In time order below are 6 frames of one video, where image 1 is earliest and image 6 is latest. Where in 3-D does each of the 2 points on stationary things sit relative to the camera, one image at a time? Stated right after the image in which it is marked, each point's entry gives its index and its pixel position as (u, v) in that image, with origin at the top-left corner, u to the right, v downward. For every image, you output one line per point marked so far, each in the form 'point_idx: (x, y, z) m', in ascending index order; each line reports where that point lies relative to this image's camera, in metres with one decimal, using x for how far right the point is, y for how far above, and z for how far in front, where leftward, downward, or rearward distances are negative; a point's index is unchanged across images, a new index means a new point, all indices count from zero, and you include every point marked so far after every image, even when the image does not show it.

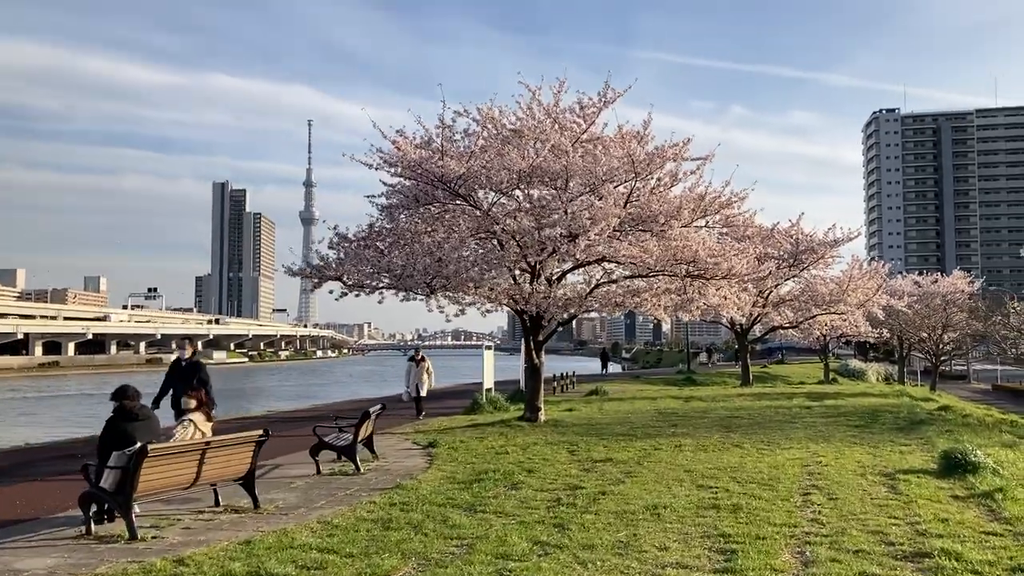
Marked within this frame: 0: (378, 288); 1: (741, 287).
0: (-2.1, 0.0, +14.0) m
1: (+4.0, 0.0, +15.4) m
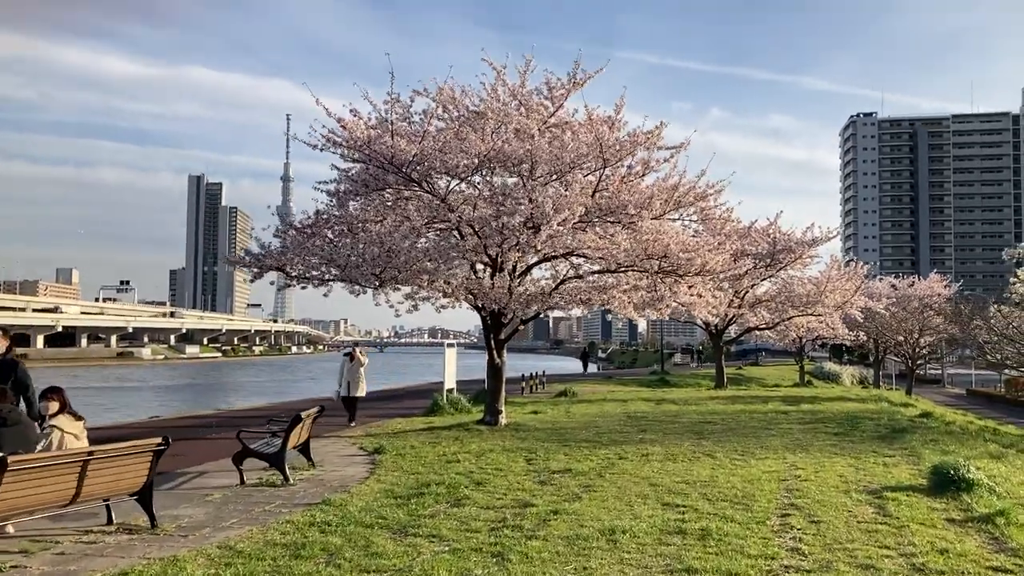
0: (-2.8, +0.1, +12.9) m
1: (+3.3, +0.1, +14.5) m
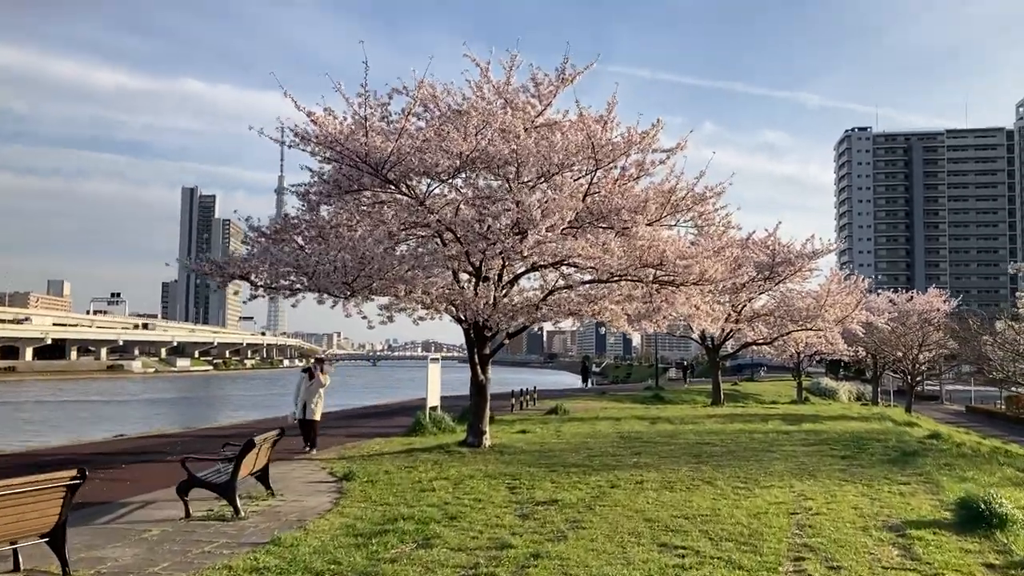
0: (-3.0, 0.0, +11.9) m
1: (+3.1, -0.1, +13.5) m
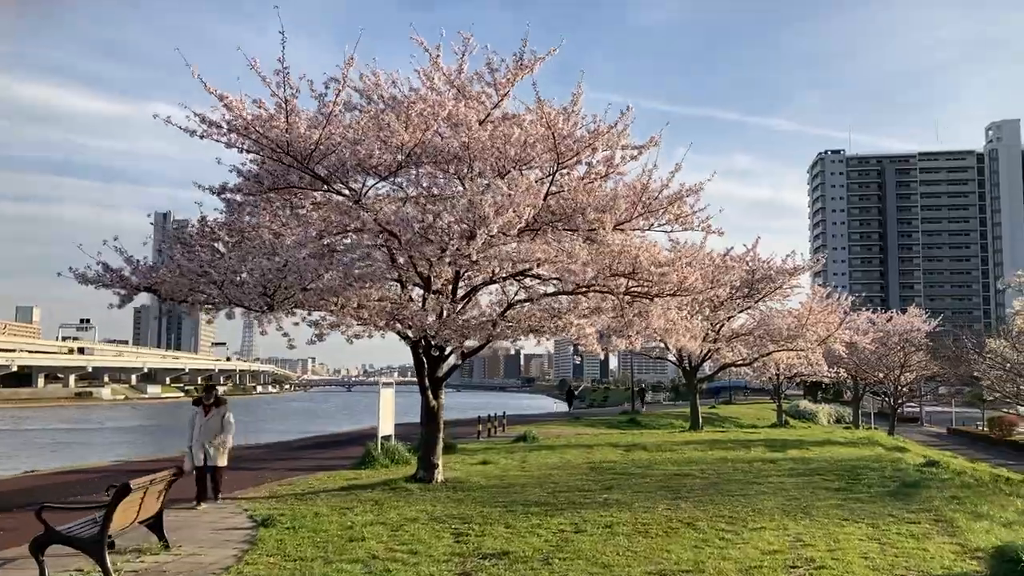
0: (-3.6, -0.2, +10.3) m
1: (+2.4, -0.3, +12.0) m
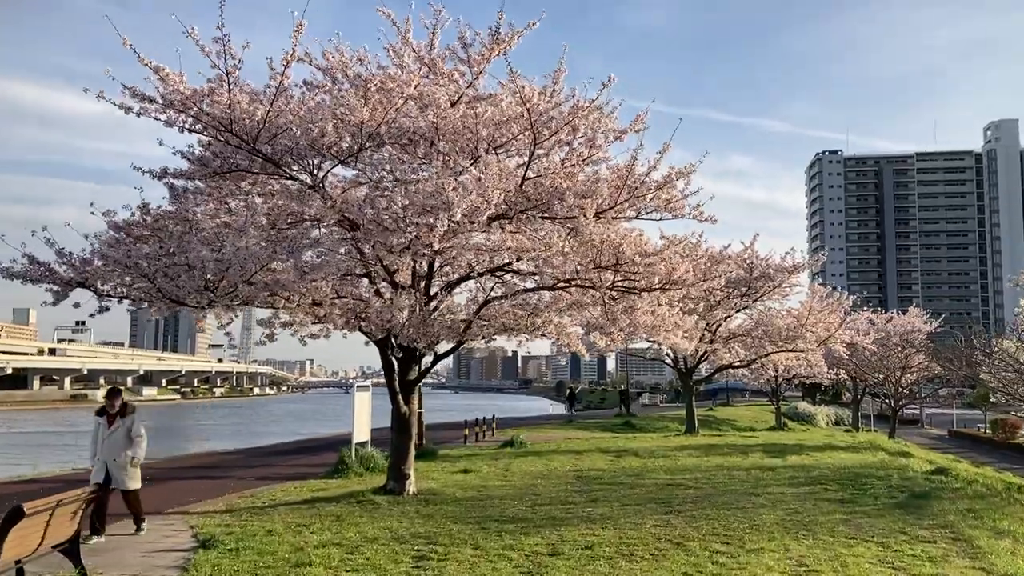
0: (-3.9, -0.1, +9.3) m
1: (+2.1, -0.2, +11.1) m
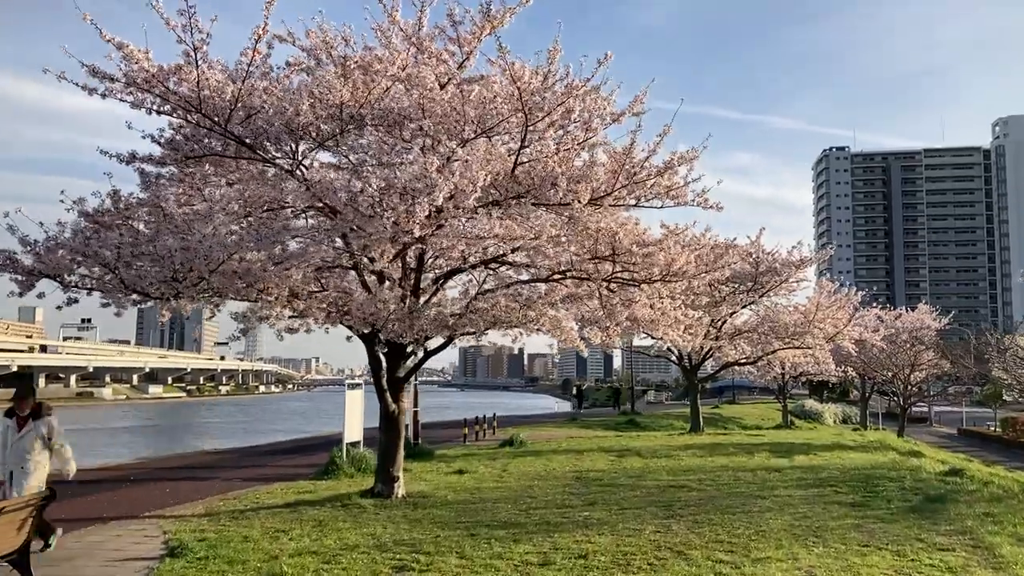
0: (-4.0, 0.0, +8.8) m
1: (+2.1, -0.2, +10.5) m
